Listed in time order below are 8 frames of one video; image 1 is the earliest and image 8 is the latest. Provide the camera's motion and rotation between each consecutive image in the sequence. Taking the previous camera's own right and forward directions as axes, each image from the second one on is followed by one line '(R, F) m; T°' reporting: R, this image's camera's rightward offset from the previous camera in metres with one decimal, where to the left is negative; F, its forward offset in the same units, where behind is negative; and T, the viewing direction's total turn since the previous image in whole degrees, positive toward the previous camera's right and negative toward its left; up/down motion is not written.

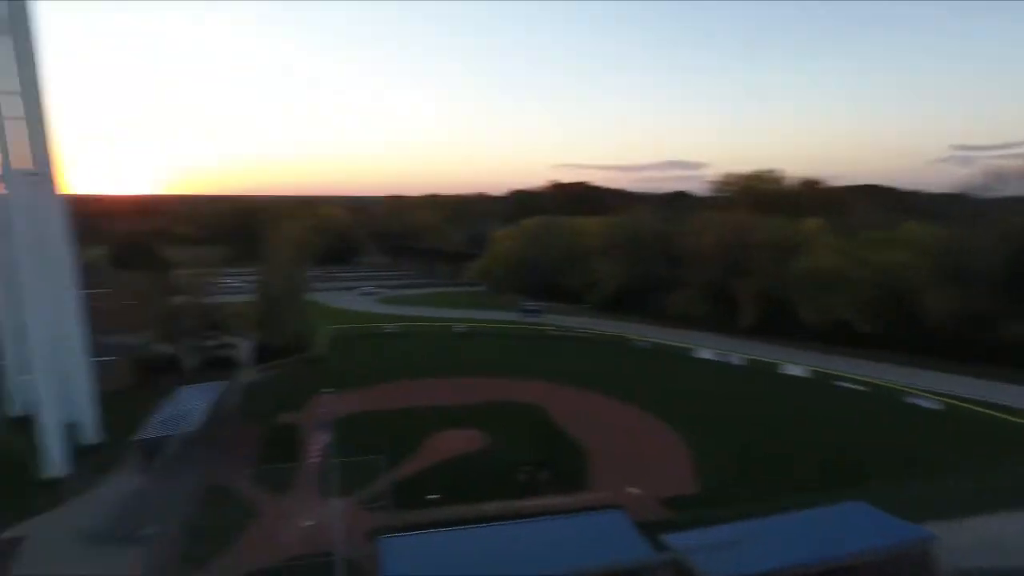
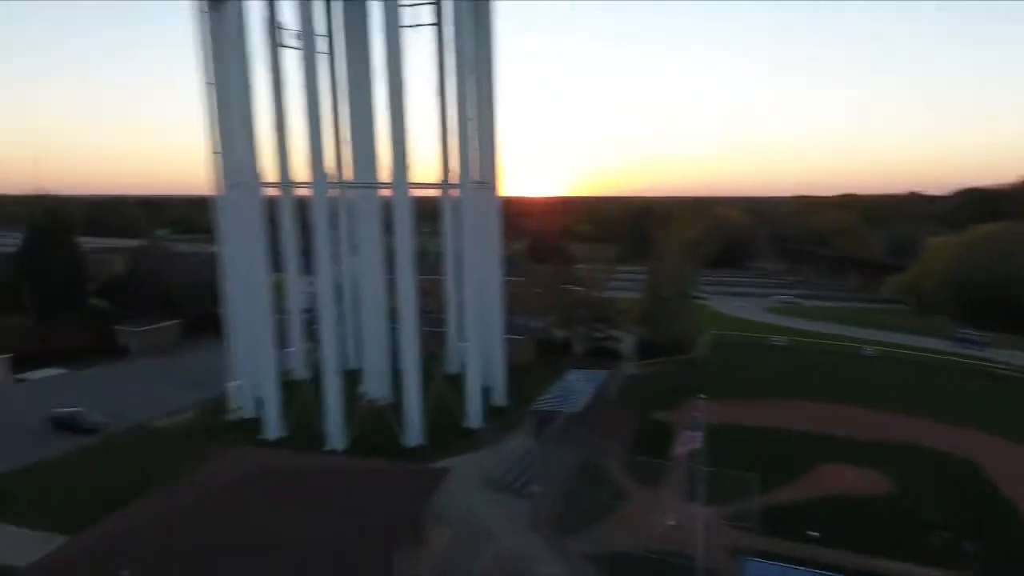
(0.0, +0.2) m; -33°
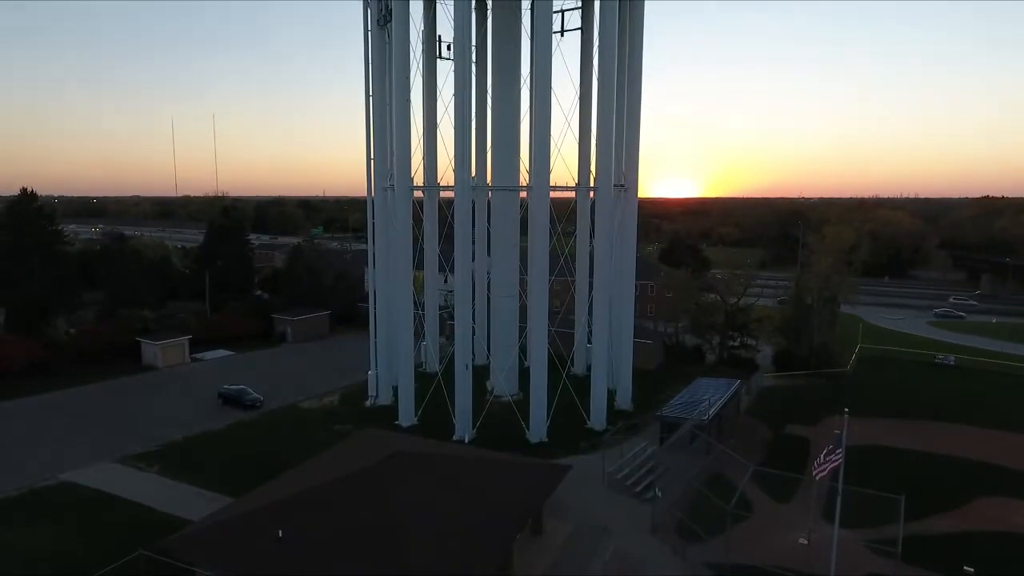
(+0.1, -0.2) m; -11°
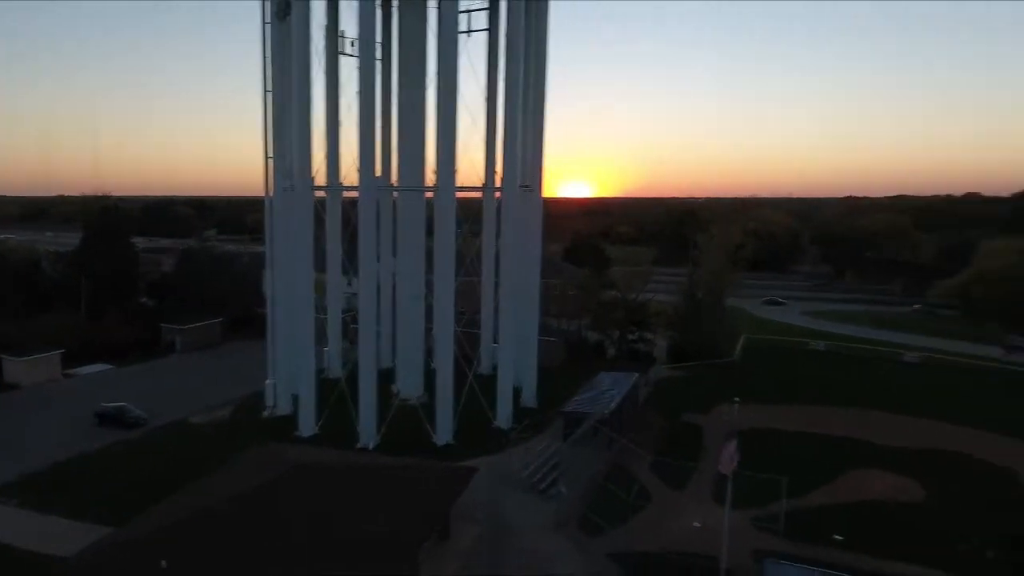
(+0.1, 0.0) m; +8°
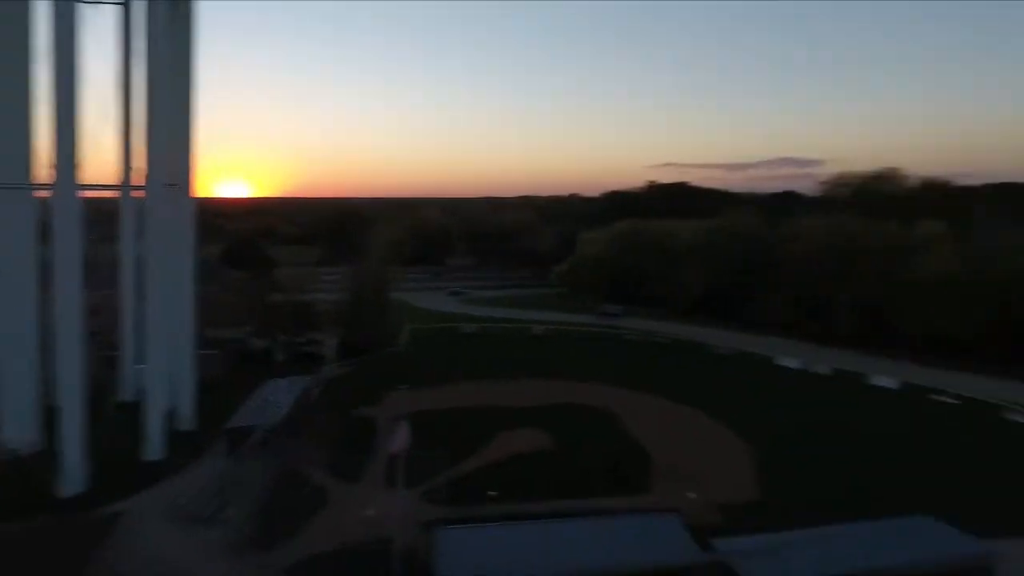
(+0.1, -0.7) m; +28°
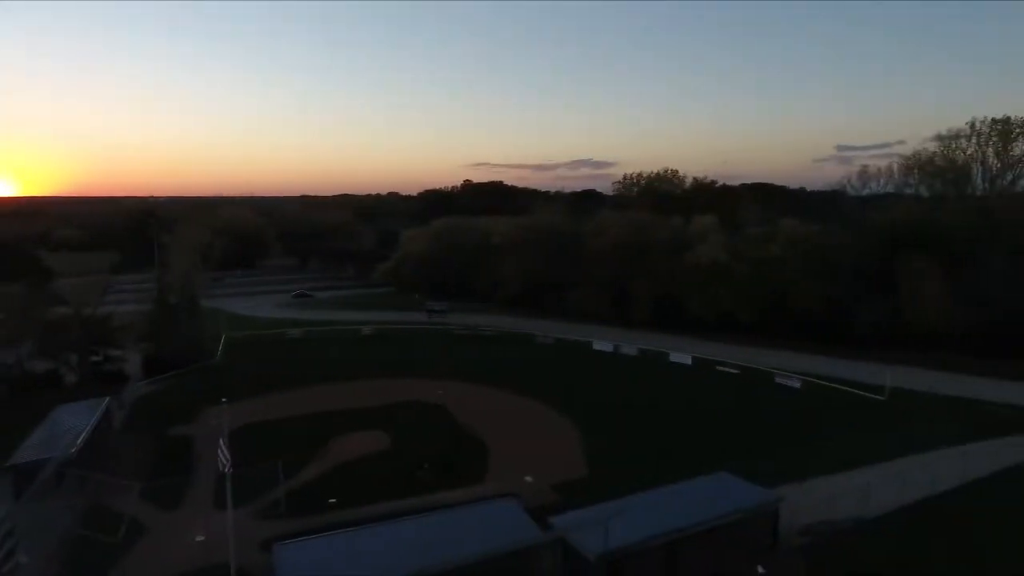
(-0.2, -0.2) m; +15°
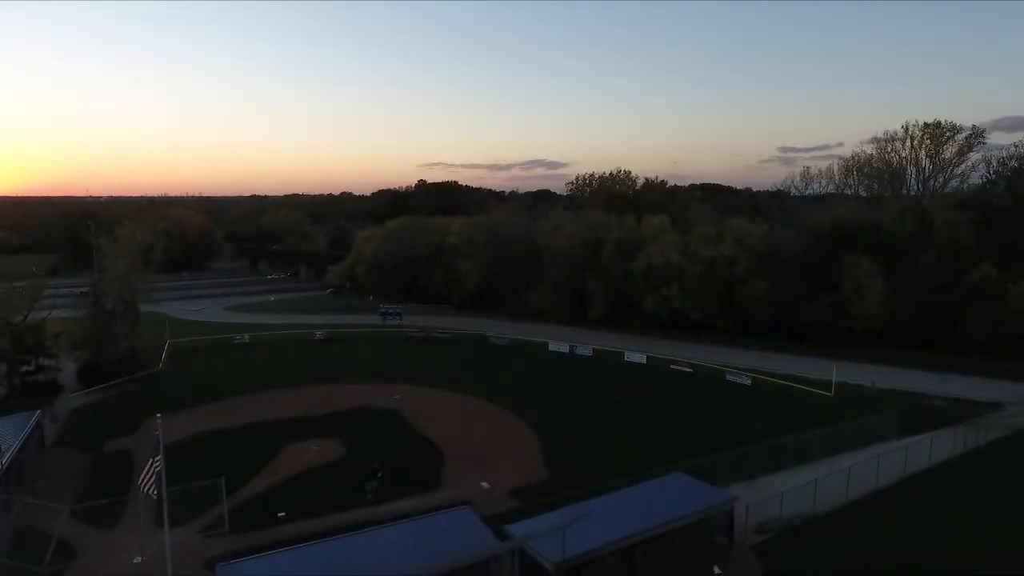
(0.0, +0.2) m; +4°
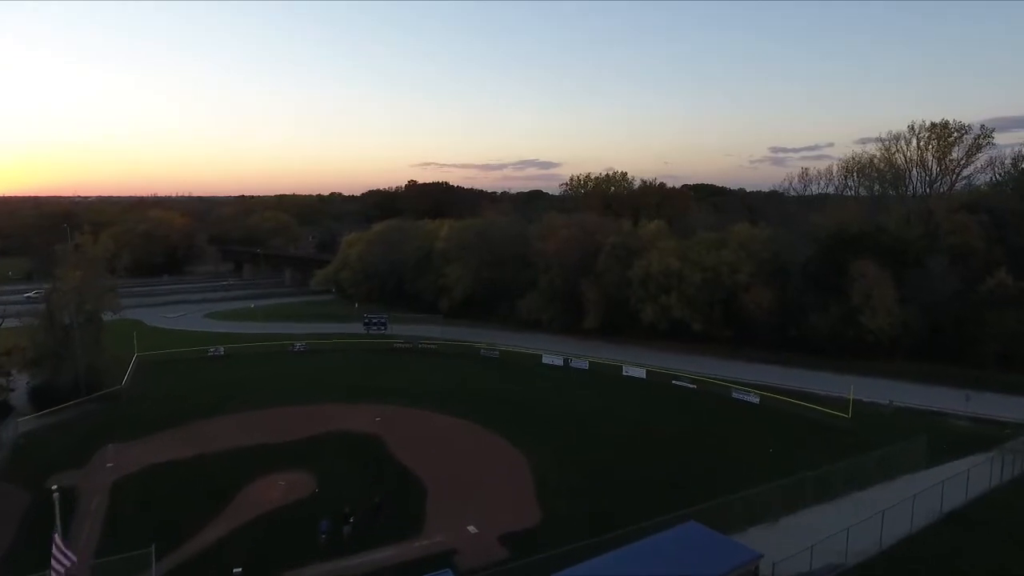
(0.0, +1.8) m; +1°
